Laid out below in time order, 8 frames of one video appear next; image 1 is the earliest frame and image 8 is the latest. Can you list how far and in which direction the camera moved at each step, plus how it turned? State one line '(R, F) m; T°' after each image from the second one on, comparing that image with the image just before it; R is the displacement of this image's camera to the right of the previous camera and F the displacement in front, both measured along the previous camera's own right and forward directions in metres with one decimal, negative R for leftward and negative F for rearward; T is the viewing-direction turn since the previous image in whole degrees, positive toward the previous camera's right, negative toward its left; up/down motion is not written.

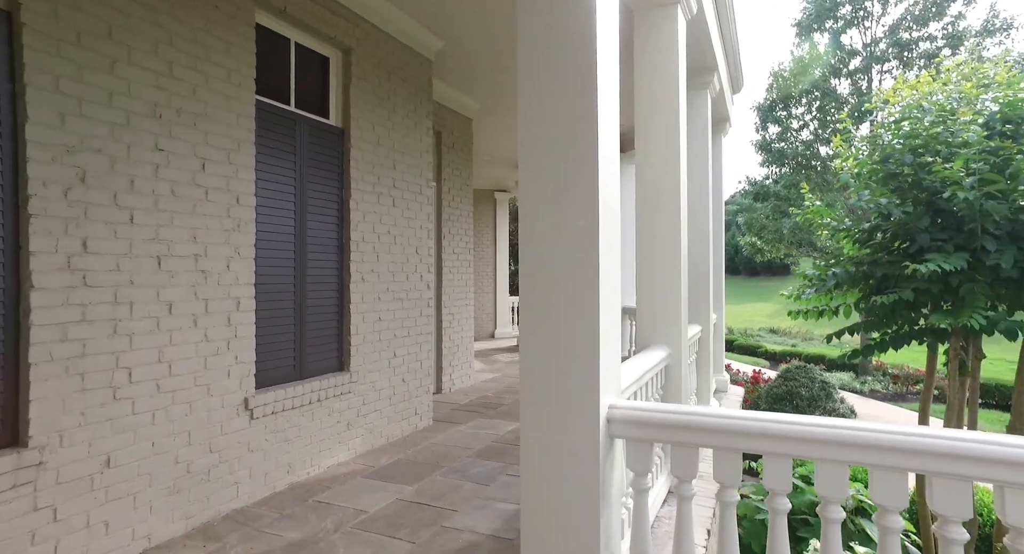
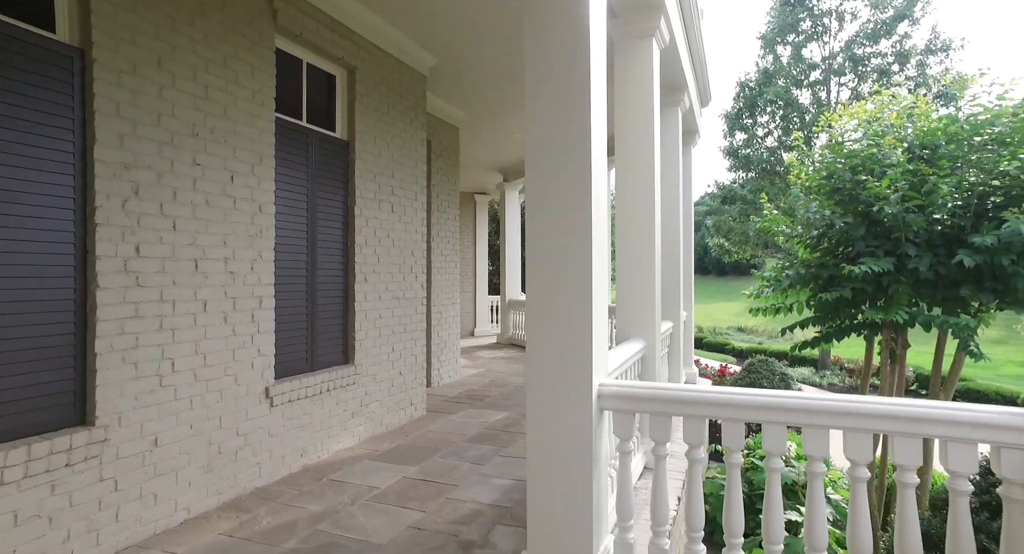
(-0.1, -0.4) m; +3°
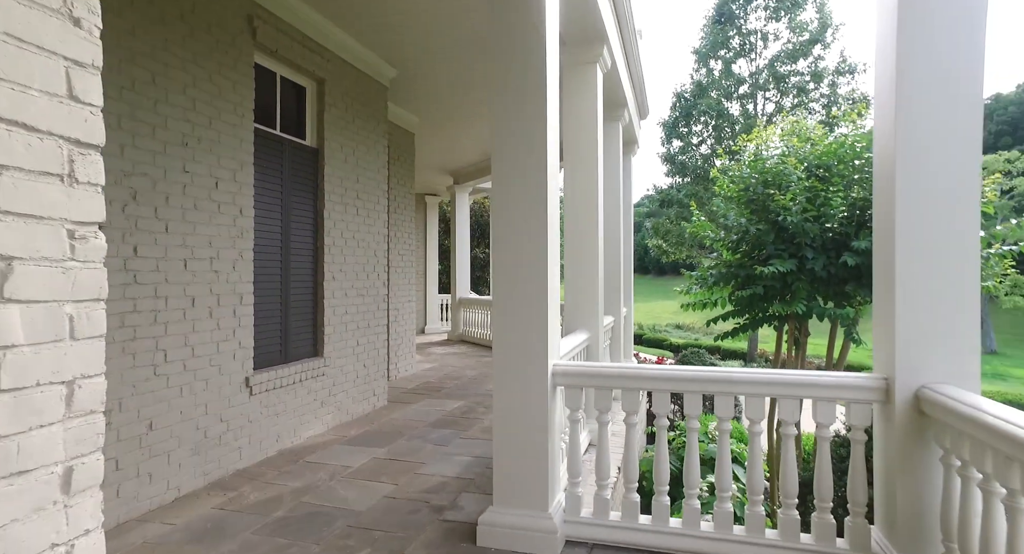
(-0.1, -0.4) m; +6°
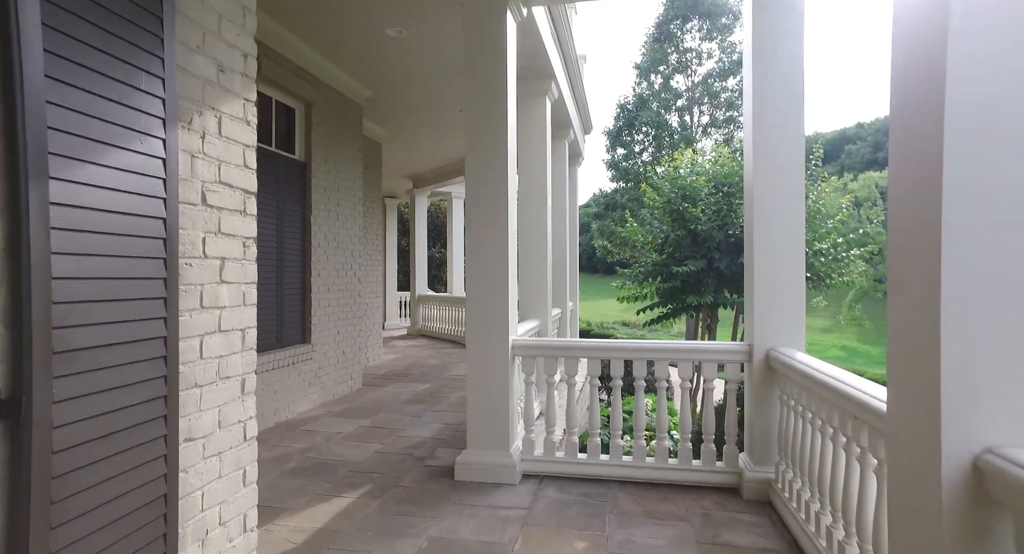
(-0.1, -0.8) m; +5°
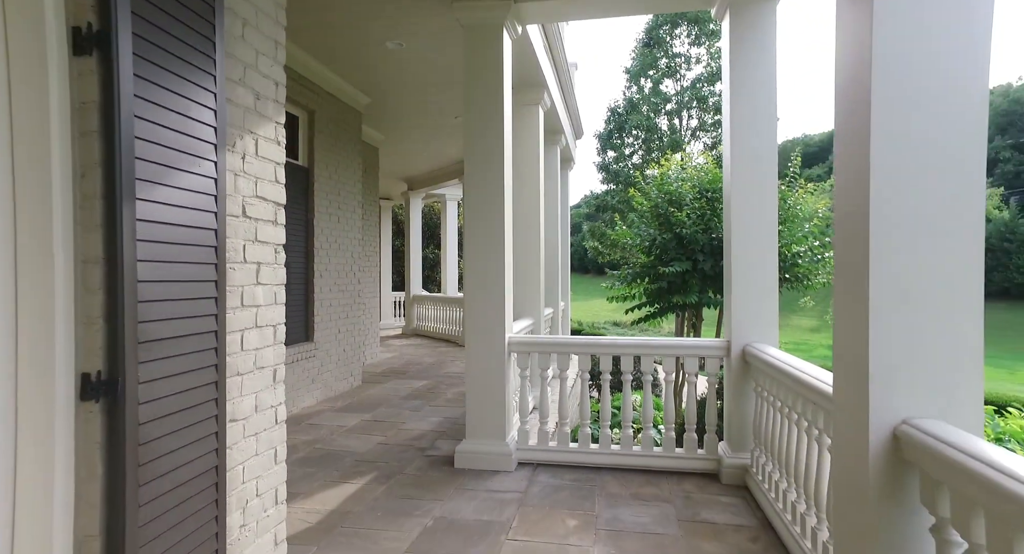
(0.0, -0.2) m; +1°
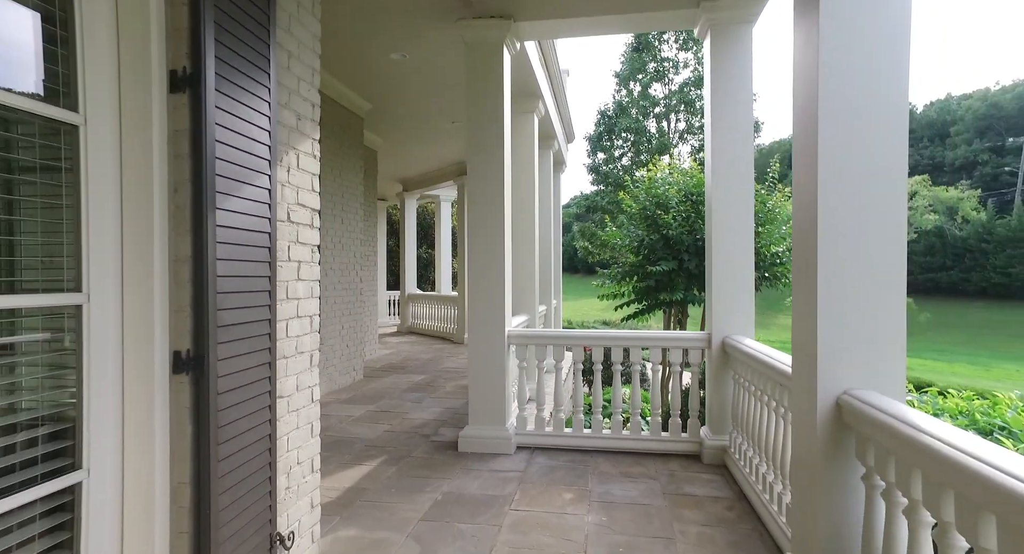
(-0.1, -0.3) m; +1°
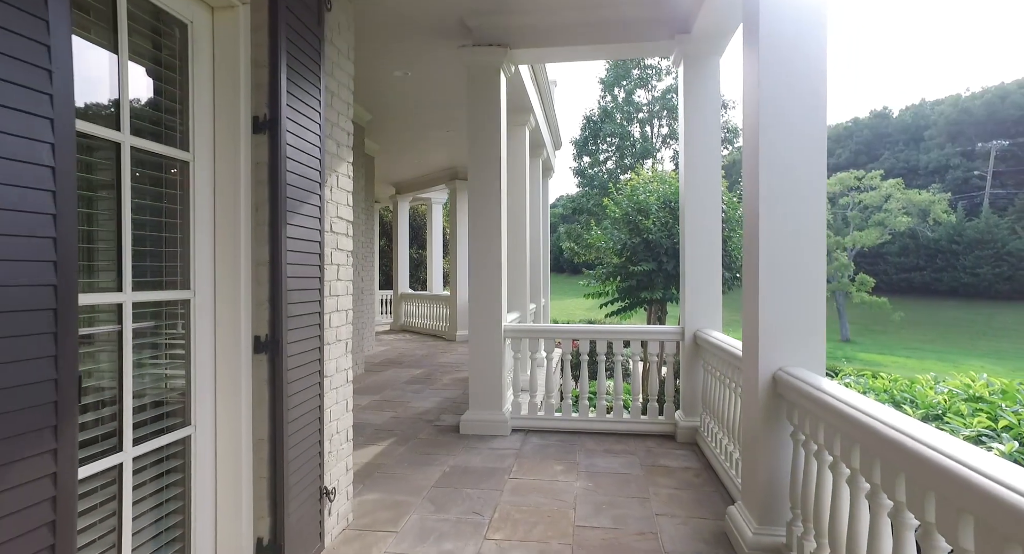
(-0.1, -0.4) m; +1°
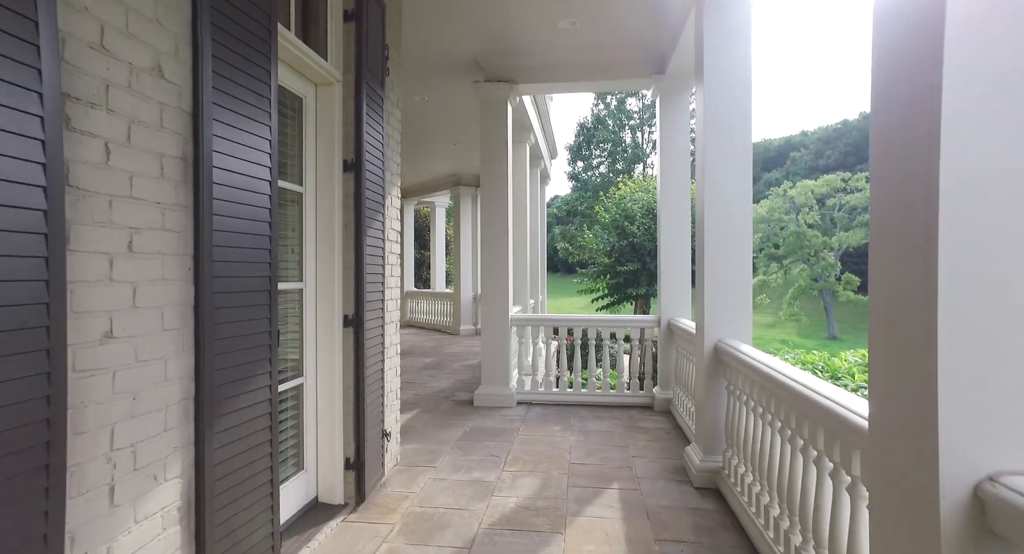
(-0.1, -0.8) m; +1°
